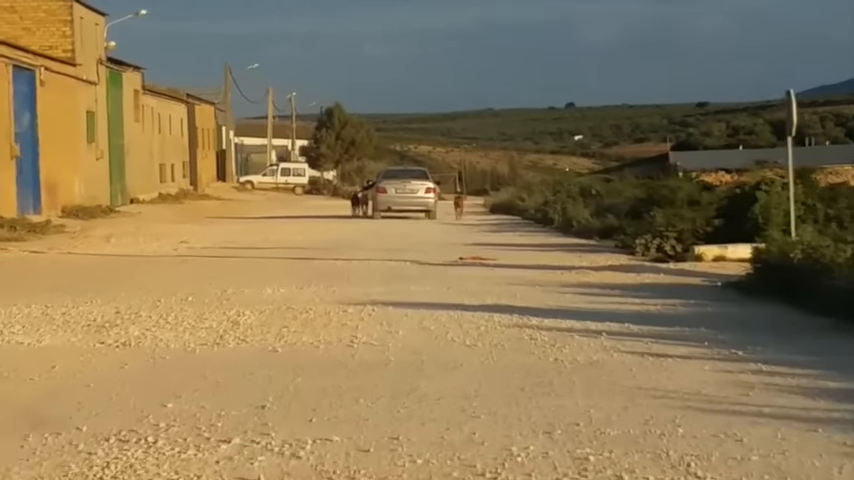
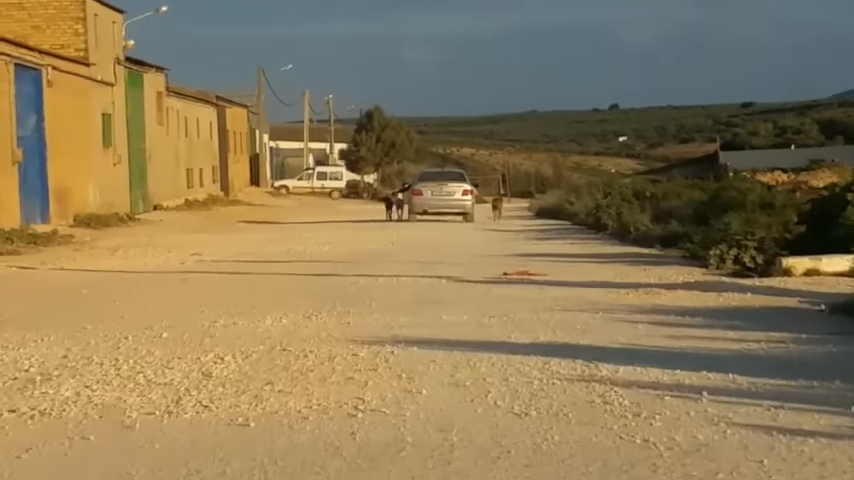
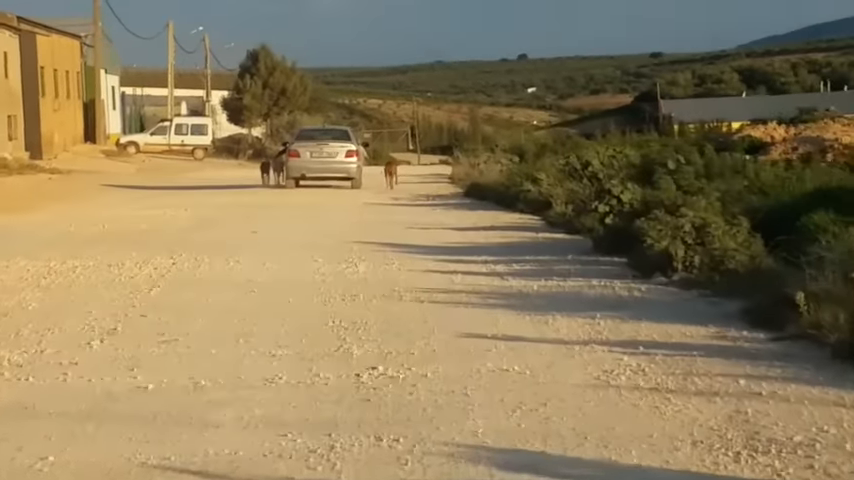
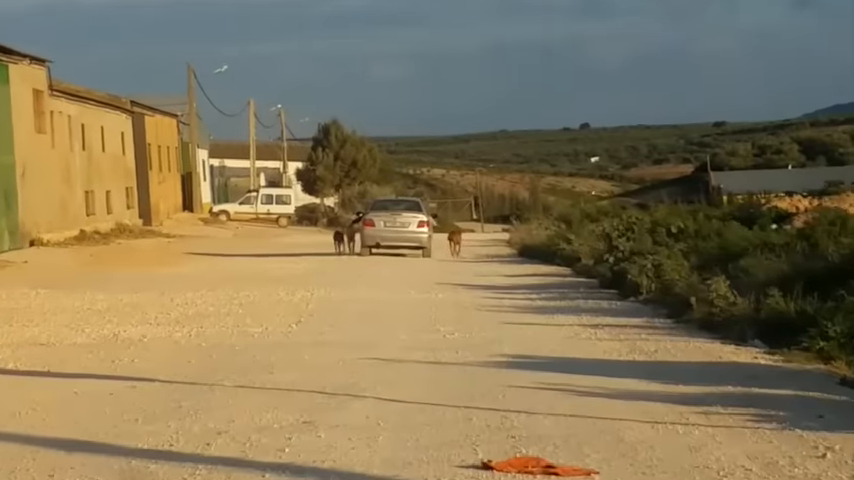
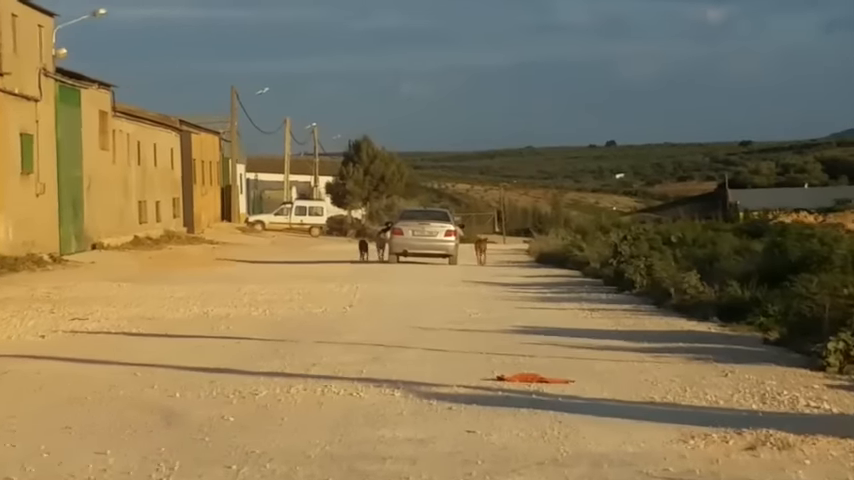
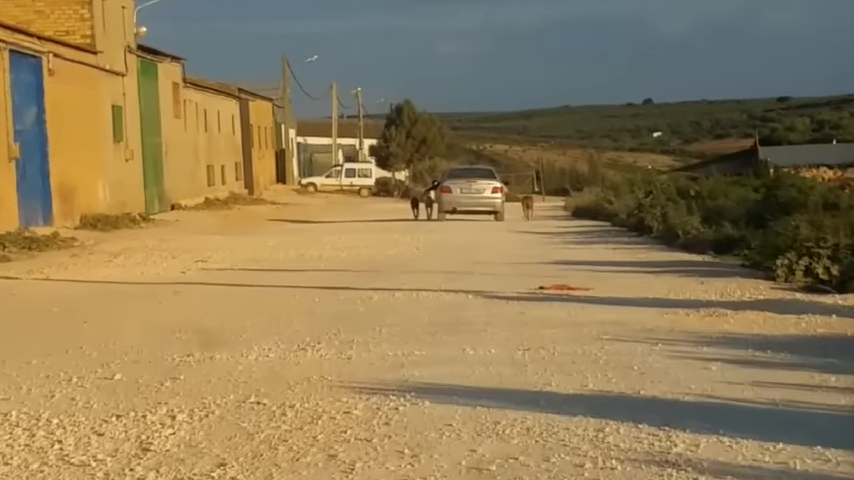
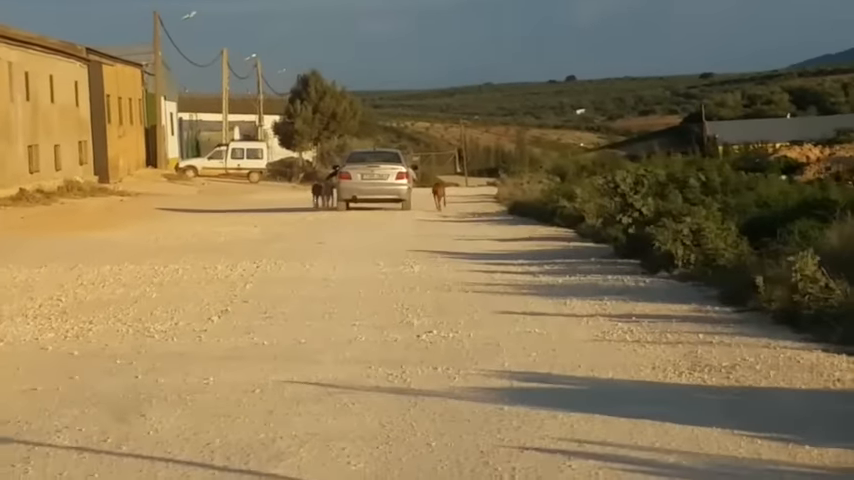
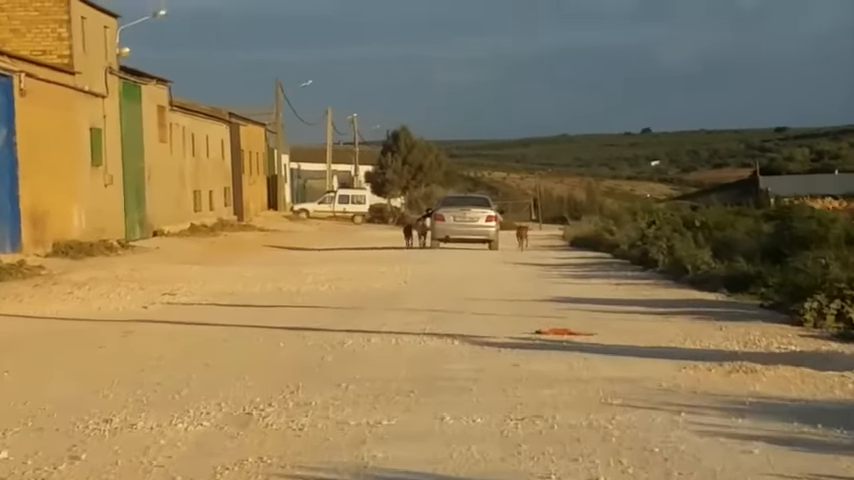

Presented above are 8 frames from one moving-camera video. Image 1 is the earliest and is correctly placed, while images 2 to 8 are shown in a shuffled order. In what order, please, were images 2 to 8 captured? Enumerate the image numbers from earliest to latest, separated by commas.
2, 6, 8, 5, 4, 7, 3
